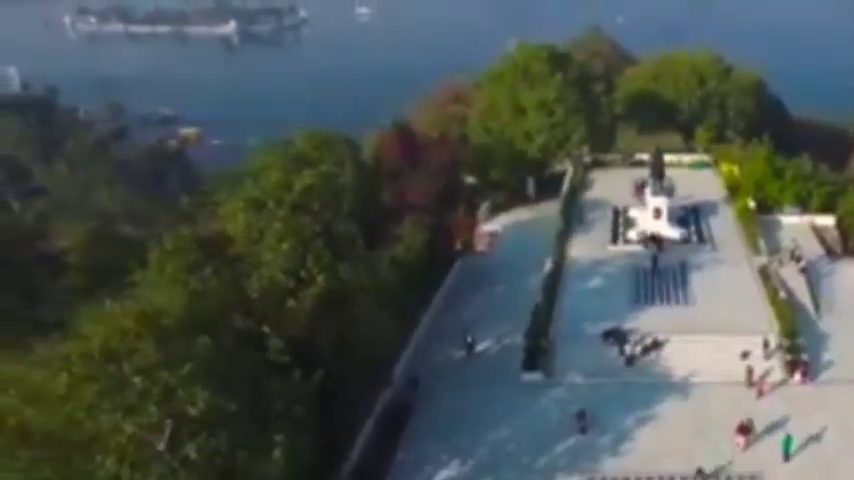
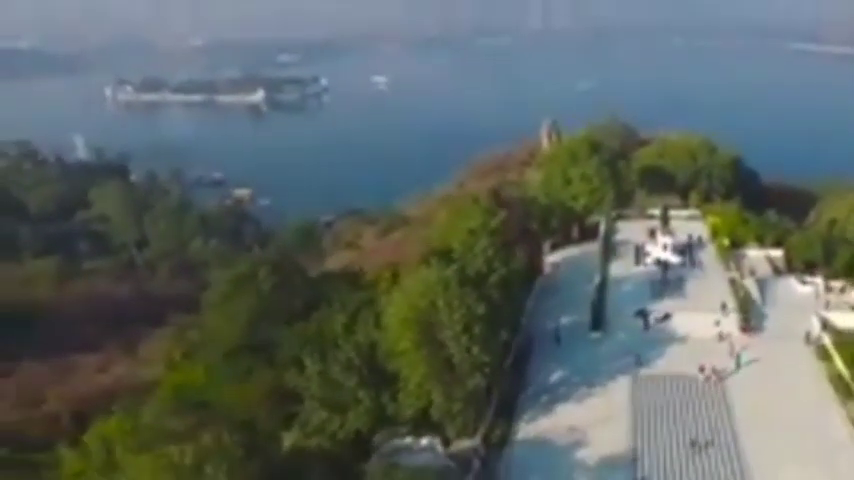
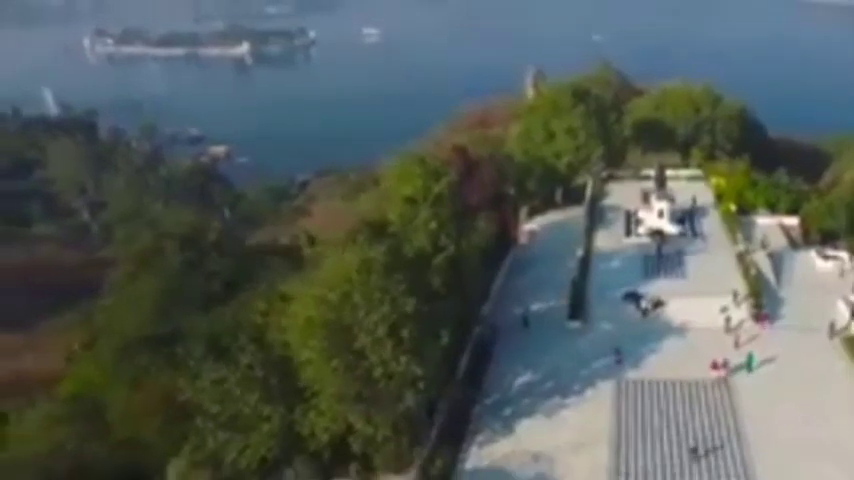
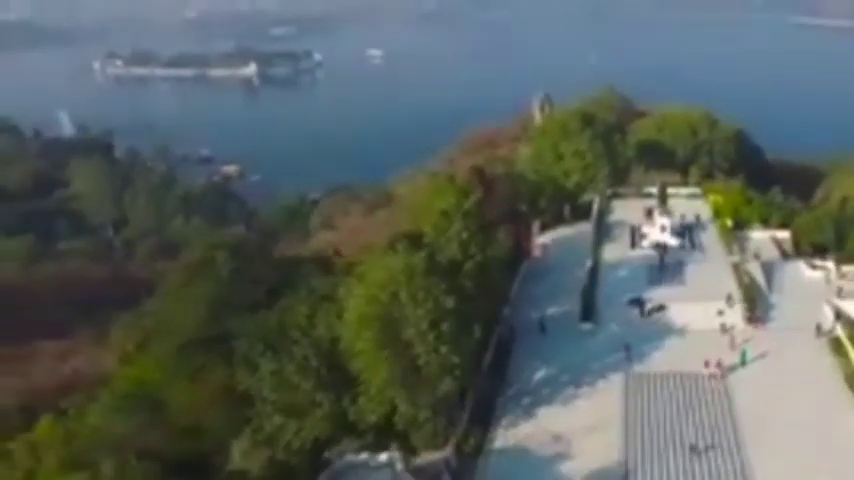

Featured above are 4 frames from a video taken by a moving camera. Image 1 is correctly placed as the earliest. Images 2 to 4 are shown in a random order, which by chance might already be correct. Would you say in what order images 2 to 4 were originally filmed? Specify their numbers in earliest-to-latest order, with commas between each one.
3, 4, 2
